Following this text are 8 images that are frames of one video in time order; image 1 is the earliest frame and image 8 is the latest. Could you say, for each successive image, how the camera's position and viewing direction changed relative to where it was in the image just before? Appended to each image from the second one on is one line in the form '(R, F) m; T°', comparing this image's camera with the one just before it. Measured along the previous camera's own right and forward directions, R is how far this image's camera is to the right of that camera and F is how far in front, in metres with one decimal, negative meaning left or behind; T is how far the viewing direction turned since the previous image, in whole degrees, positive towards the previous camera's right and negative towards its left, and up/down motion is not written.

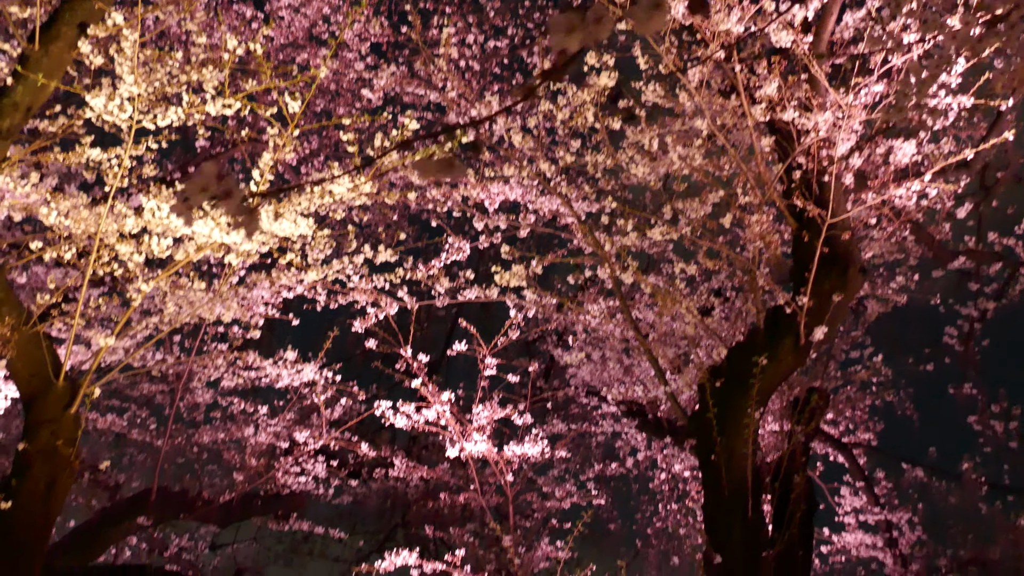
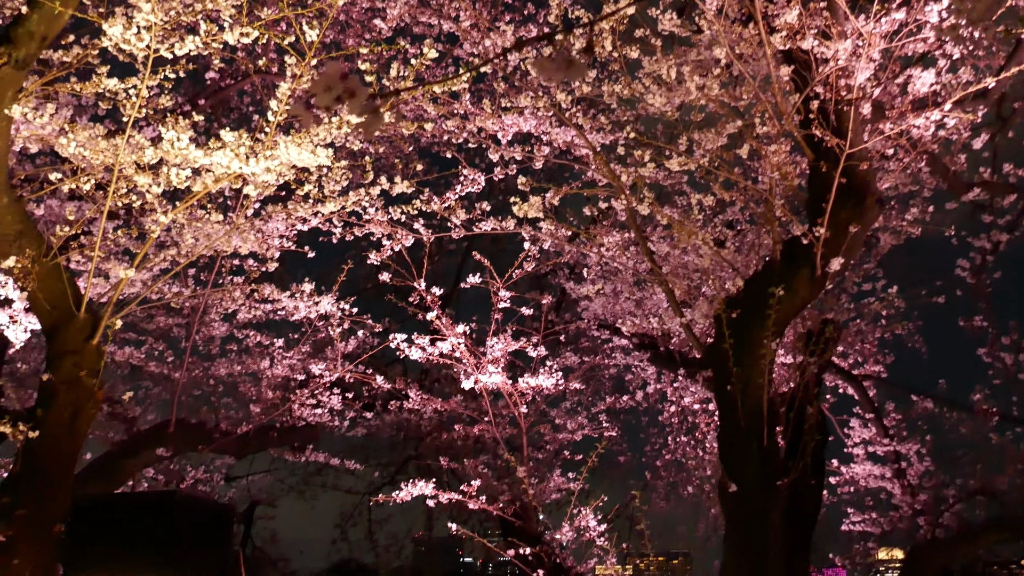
(-0.1, 0.0) m; 0°
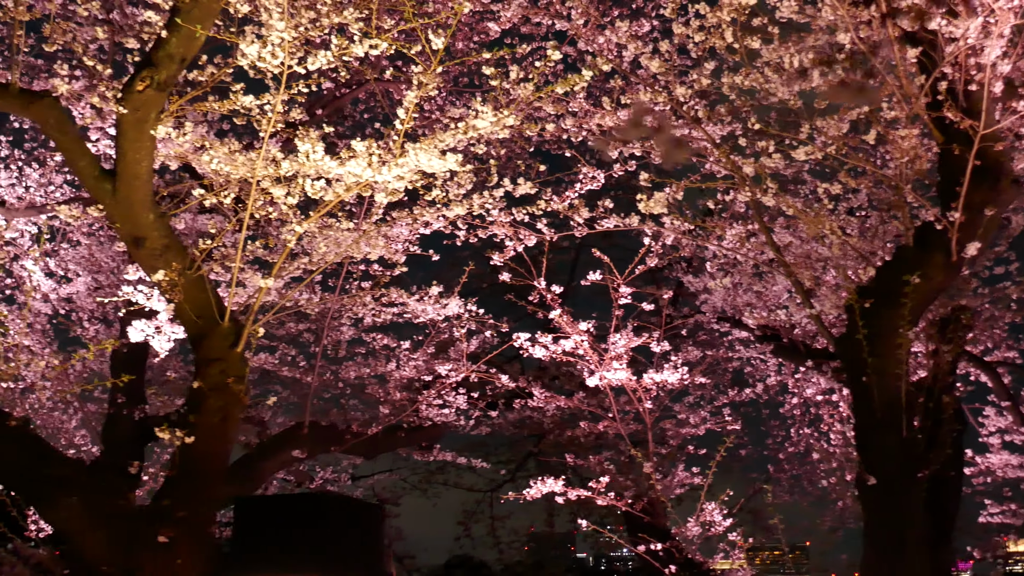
(-0.1, -0.1) m; -5°
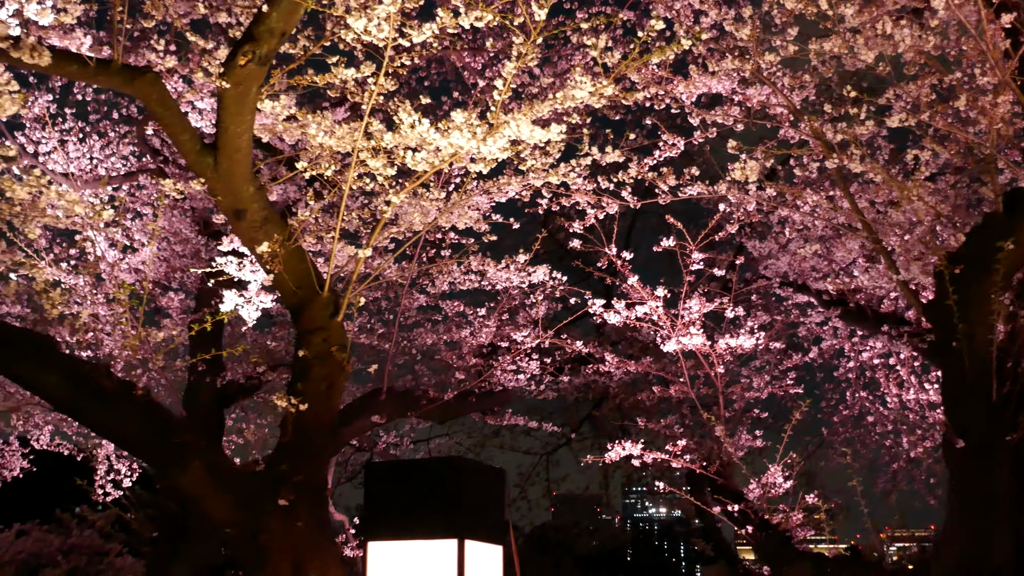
(-0.4, -0.1) m; -1°
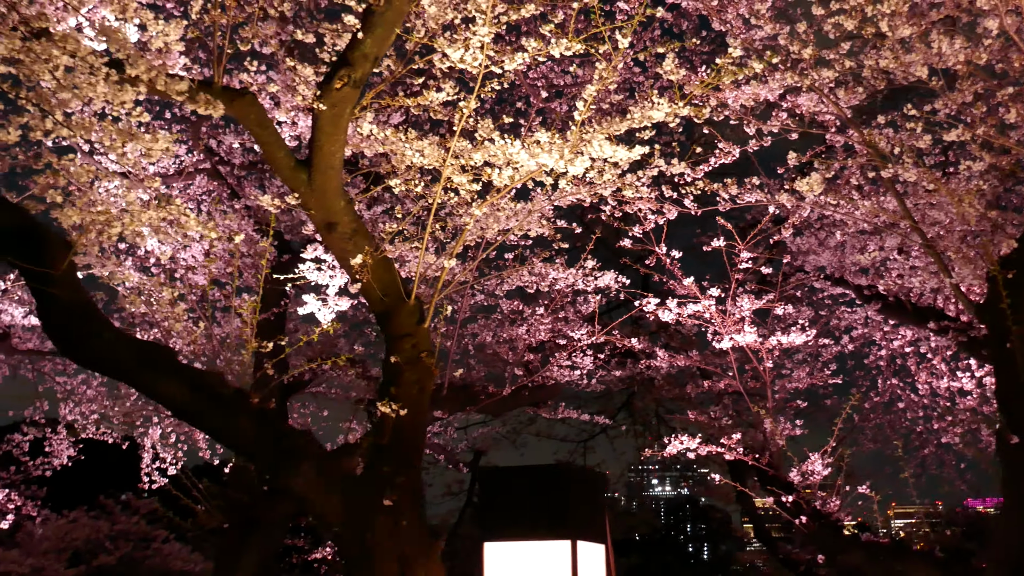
(-0.5, -0.4) m; 0°
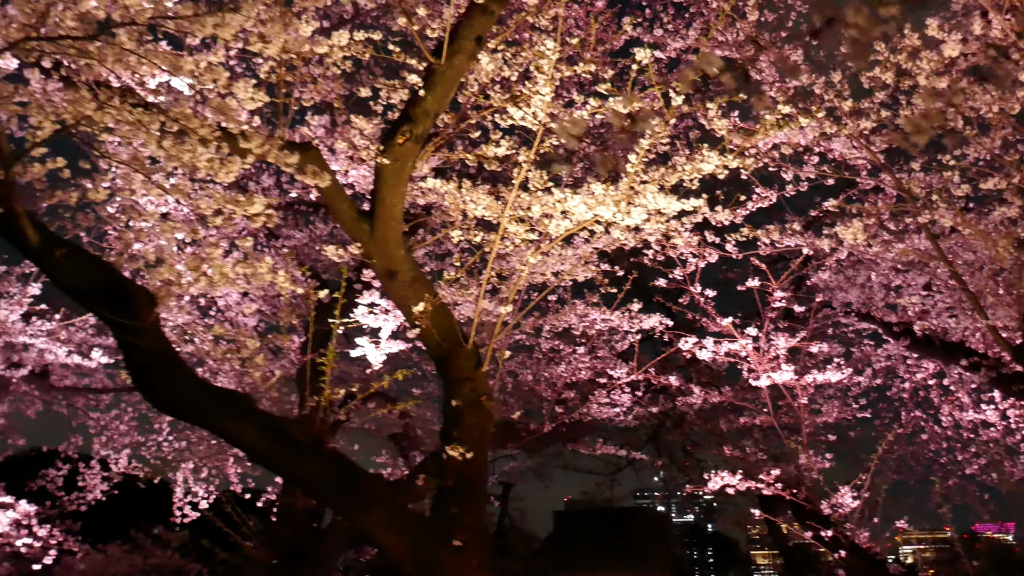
(-0.3, -0.3) m; 0°
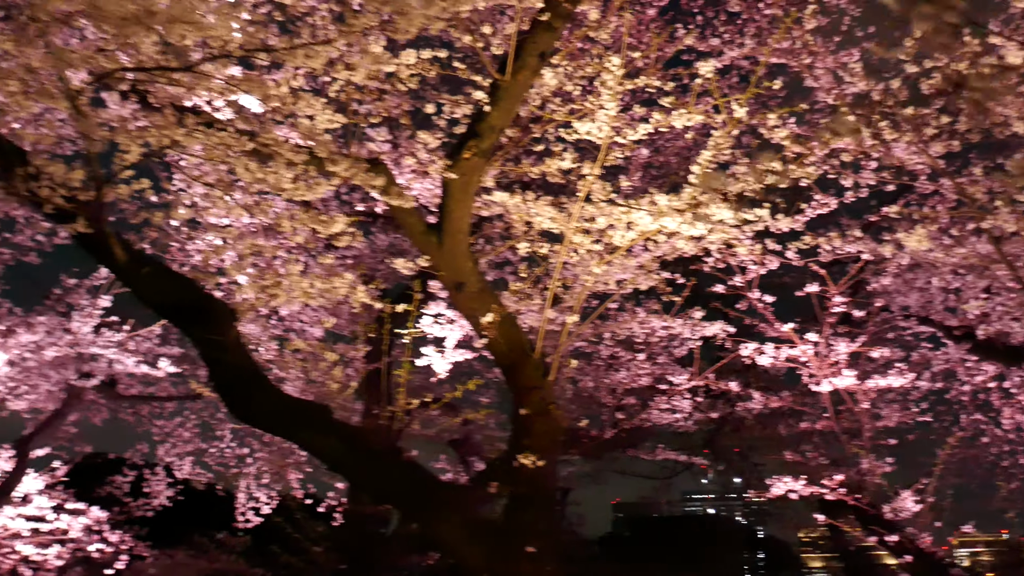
(-0.1, -0.2) m; -2°
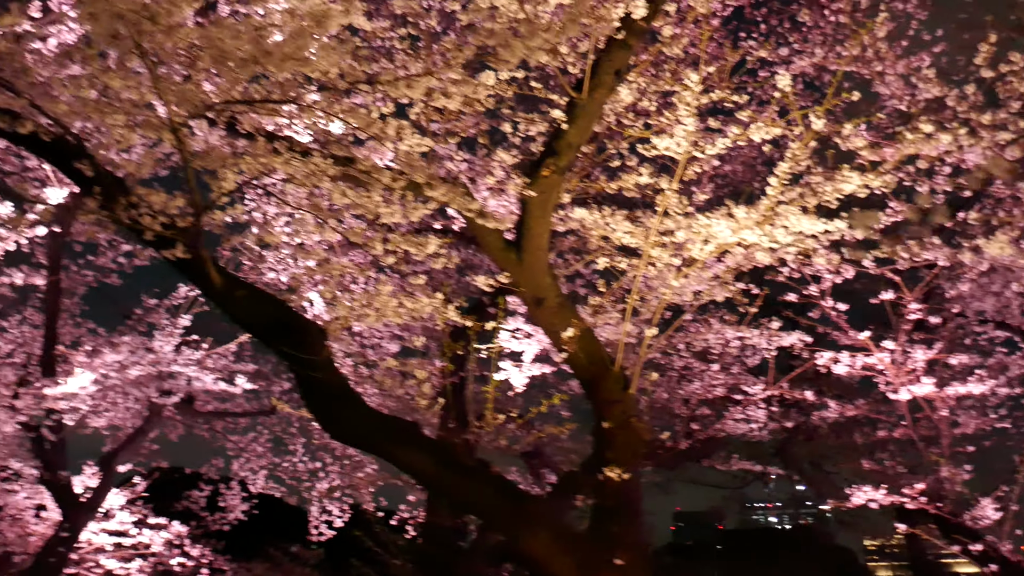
(-0.2, -0.1) m; -3°
